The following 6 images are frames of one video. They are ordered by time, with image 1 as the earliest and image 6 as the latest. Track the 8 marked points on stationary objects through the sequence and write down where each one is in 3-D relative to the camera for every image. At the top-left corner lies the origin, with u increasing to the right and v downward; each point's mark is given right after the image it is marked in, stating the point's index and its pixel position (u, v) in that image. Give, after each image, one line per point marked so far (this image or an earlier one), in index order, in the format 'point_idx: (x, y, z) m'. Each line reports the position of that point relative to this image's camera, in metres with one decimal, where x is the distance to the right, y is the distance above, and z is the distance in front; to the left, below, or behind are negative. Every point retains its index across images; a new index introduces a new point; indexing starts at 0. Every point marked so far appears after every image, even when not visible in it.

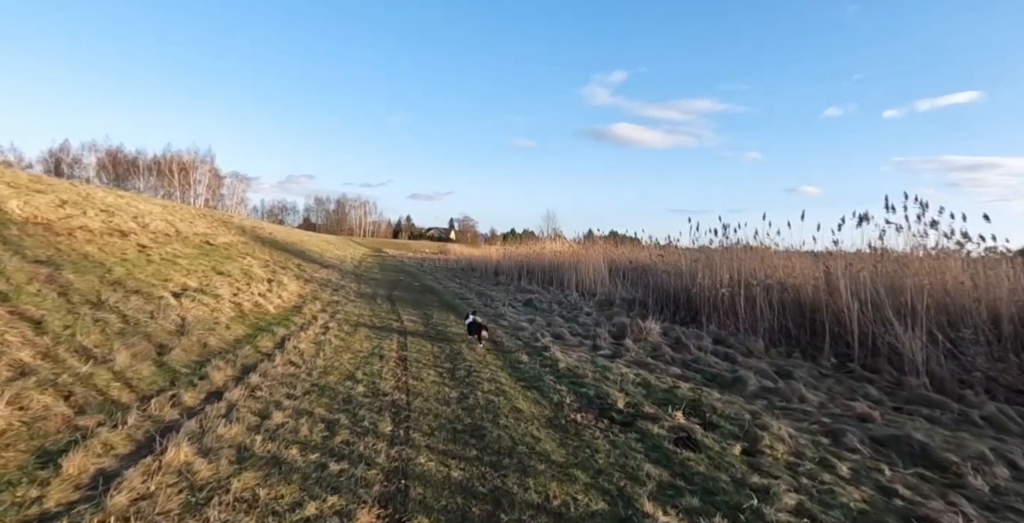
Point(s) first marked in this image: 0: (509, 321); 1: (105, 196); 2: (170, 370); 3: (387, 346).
0: (-0.1, -1.1, +9.6) m
1: (-11.1, +1.8, +14.7) m
2: (-2.7, -0.9, +4.3) m
3: (-1.5, -1.0, +6.3) m
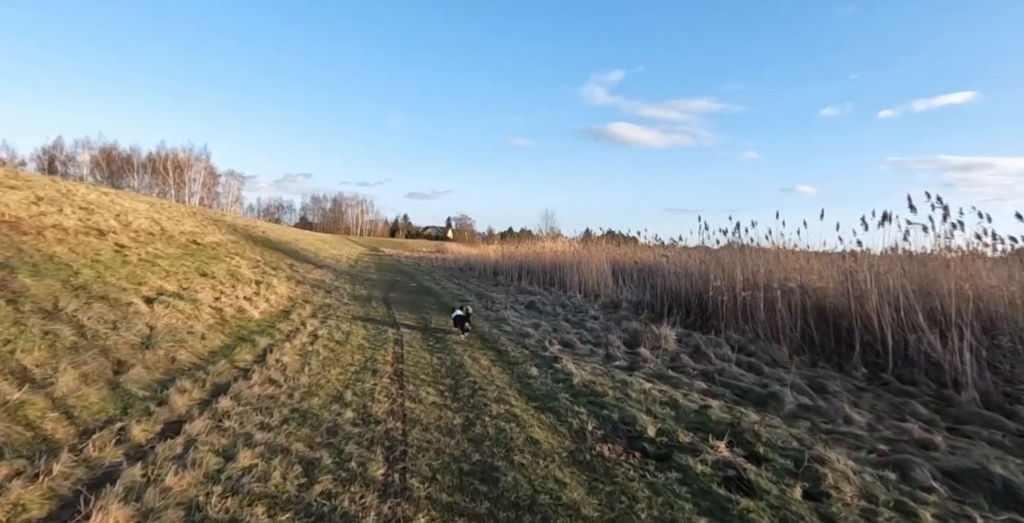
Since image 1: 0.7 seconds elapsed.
0: (0.0, -1.1, +9.0) m
1: (-11.0, +1.8, +14.0) m
2: (-2.6, -0.9, +3.7) m
3: (-1.4, -1.0, +5.7) m
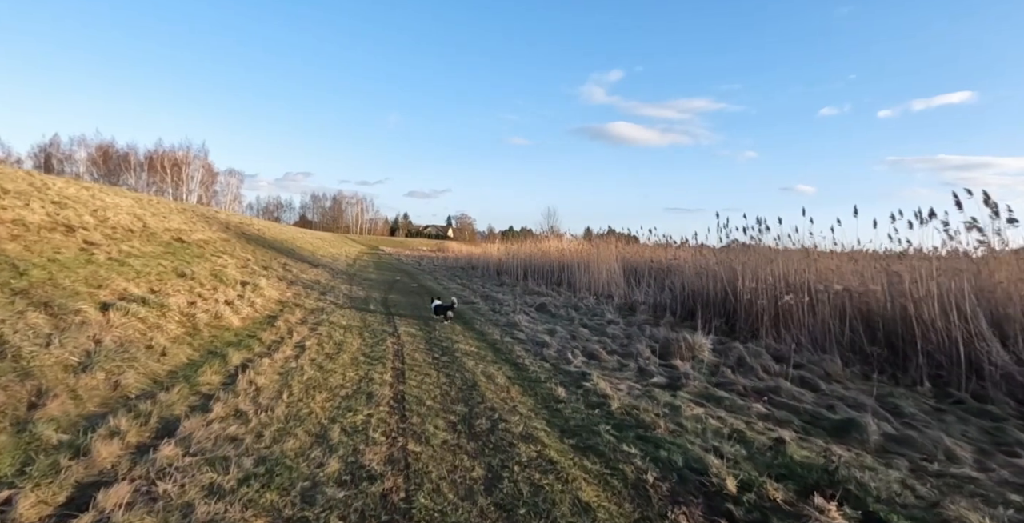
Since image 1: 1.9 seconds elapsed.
0: (+0.2, -1.1, +8.1) m
1: (-10.8, +1.8, +13.1) m
2: (-2.4, -0.9, +2.7) m
3: (-1.2, -1.0, +4.7) m
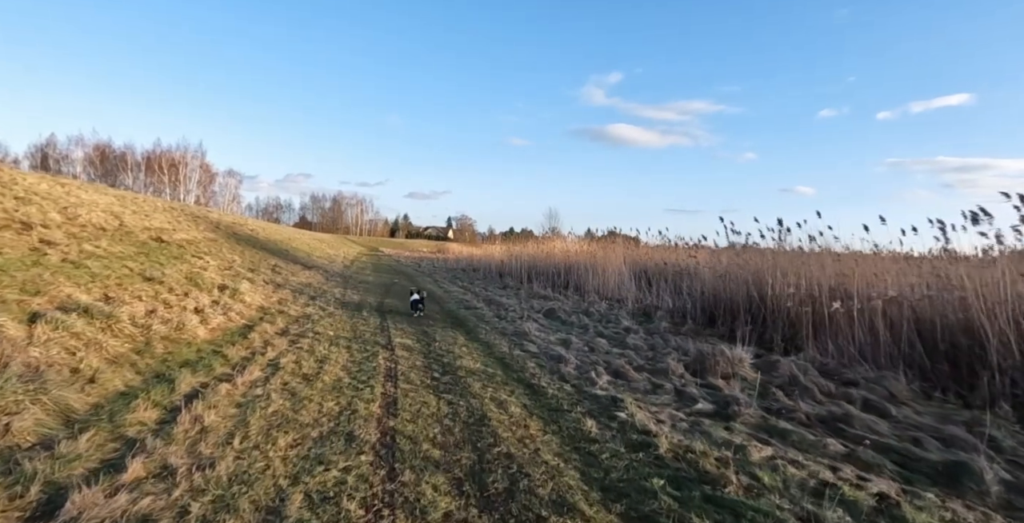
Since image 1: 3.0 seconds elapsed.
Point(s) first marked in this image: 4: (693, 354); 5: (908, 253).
0: (+0.3, -1.1, +7.1) m
1: (-10.7, +1.8, +12.2) m
2: (-2.3, -0.9, +1.8) m
3: (-1.0, -1.0, +3.8) m
4: (+2.3, -1.2, +6.8) m
5: (+6.7, +0.2, +9.2) m
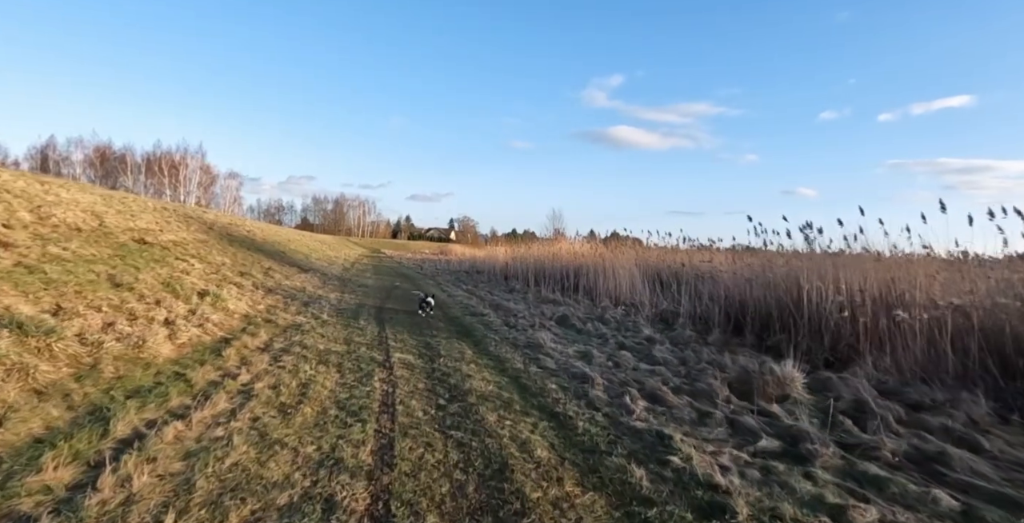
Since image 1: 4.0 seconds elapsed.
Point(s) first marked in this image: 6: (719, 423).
0: (+0.5, -1.1, +6.3) m
1: (-10.5, +1.7, +11.4) m
2: (-2.1, -0.9, +1.0) m
3: (-0.9, -1.1, +3.0) m
4: (+2.4, -1.2, +6.0) m
5: (+6.9, +0.1, +8.3) m
6: (+1.6, -1.3, +4.2) m
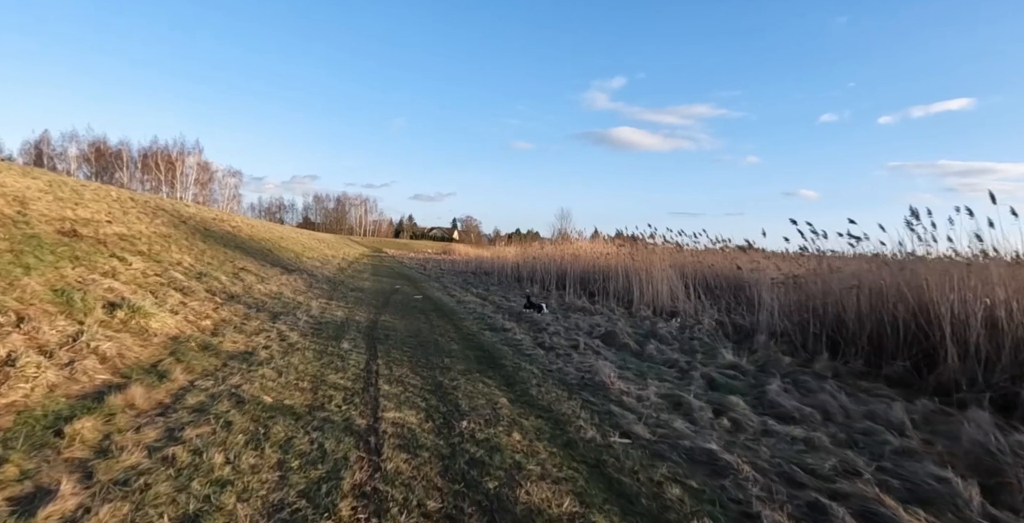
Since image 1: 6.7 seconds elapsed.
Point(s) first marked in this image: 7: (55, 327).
0: (+1.0, -1.1, +4.0) m
1: (-10.0, +1.8, +9.1) m
2: (-1.7, -0.9, -1.3) m
3: (-0.4, -1.1, +0.7) m
4: (+2.9, -1.2, +3.7) m
5: (+7.4, +0.1, +6.0) m
6: (+2.1, -1.3, +2.0) m
7: (-3.5, -0.5, +4.2) m
